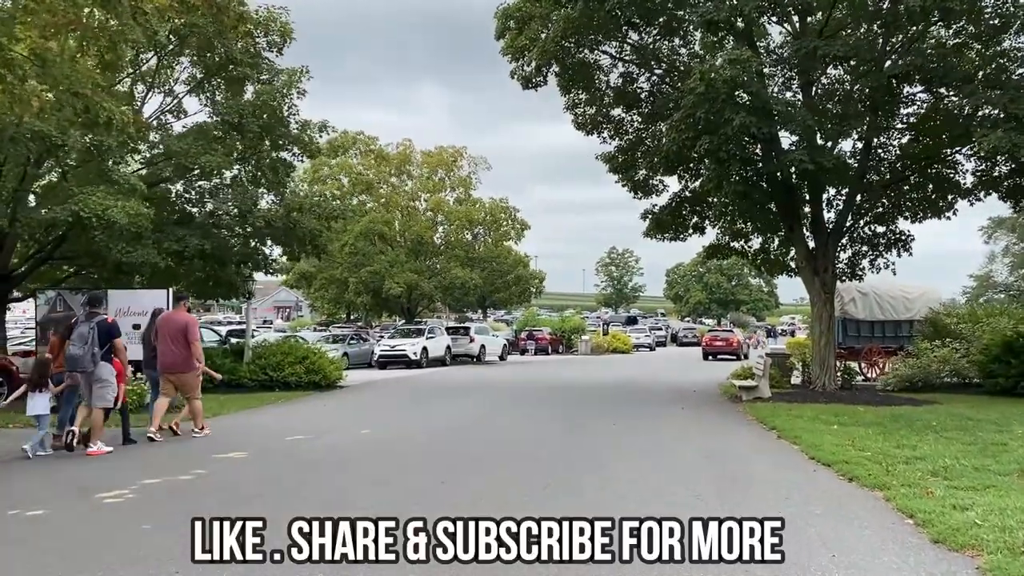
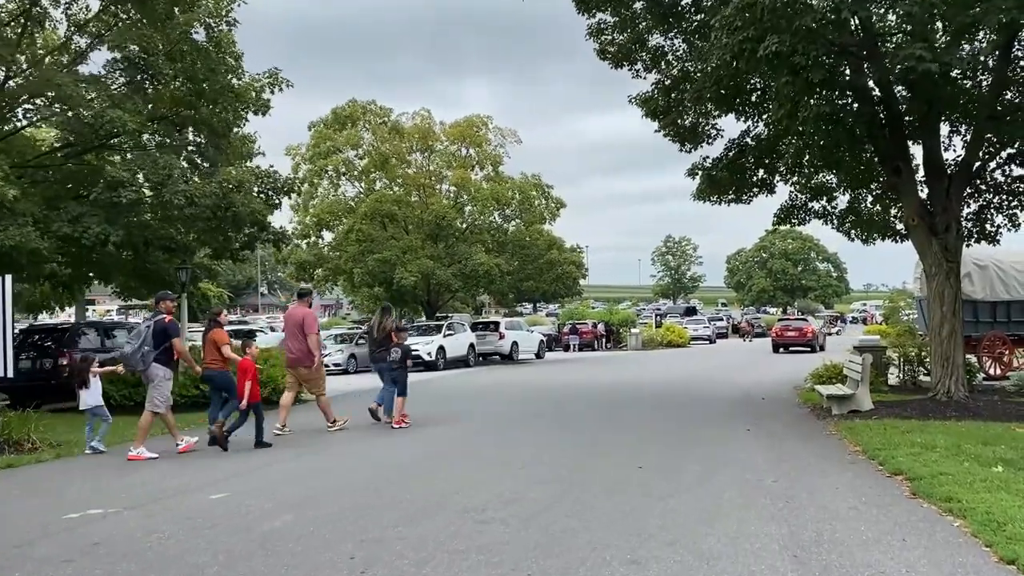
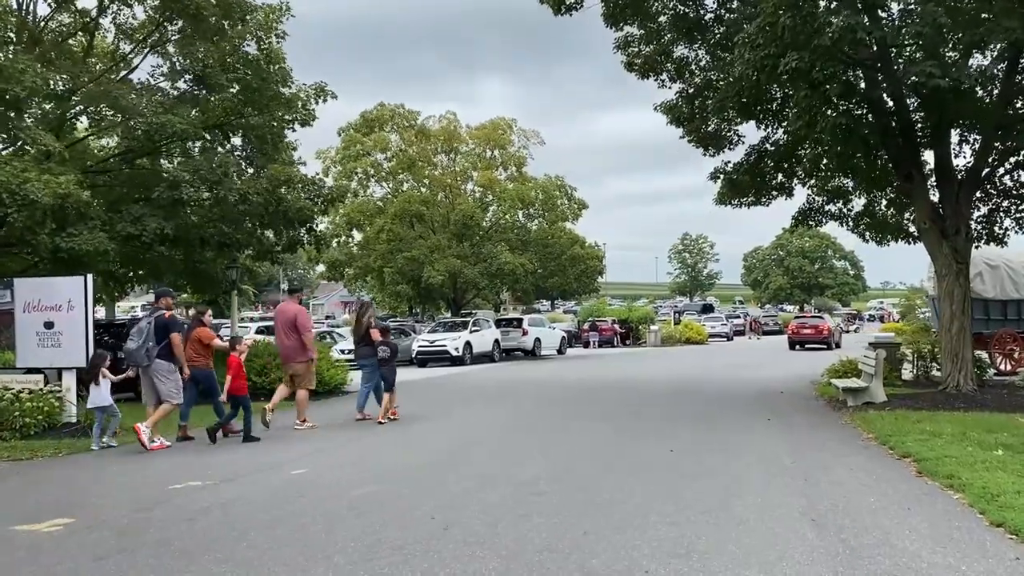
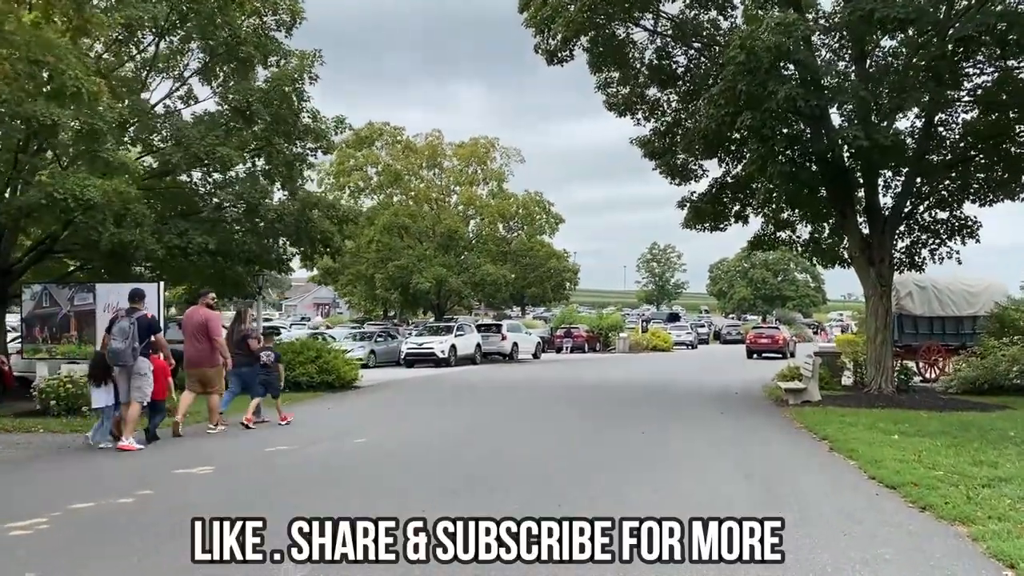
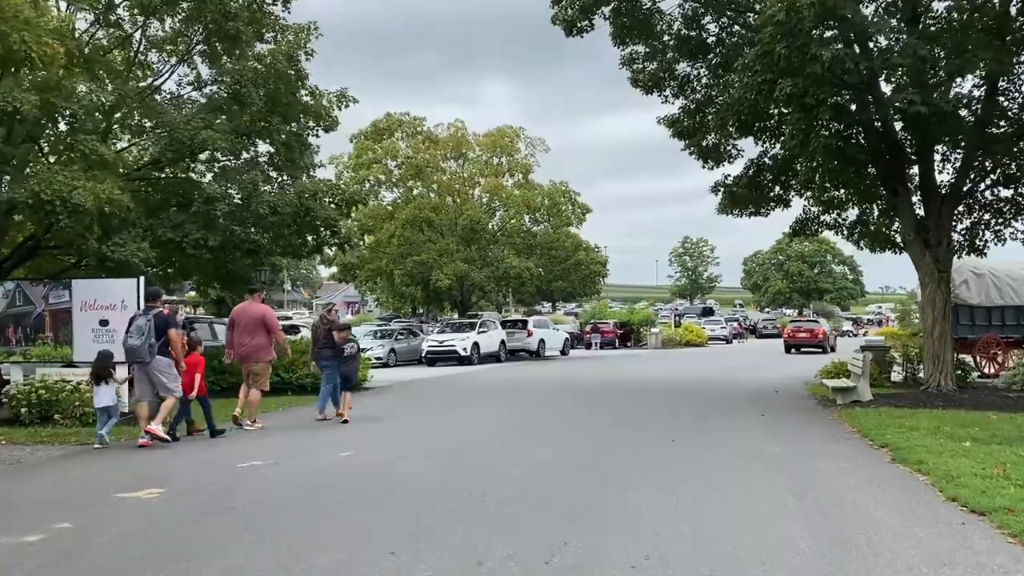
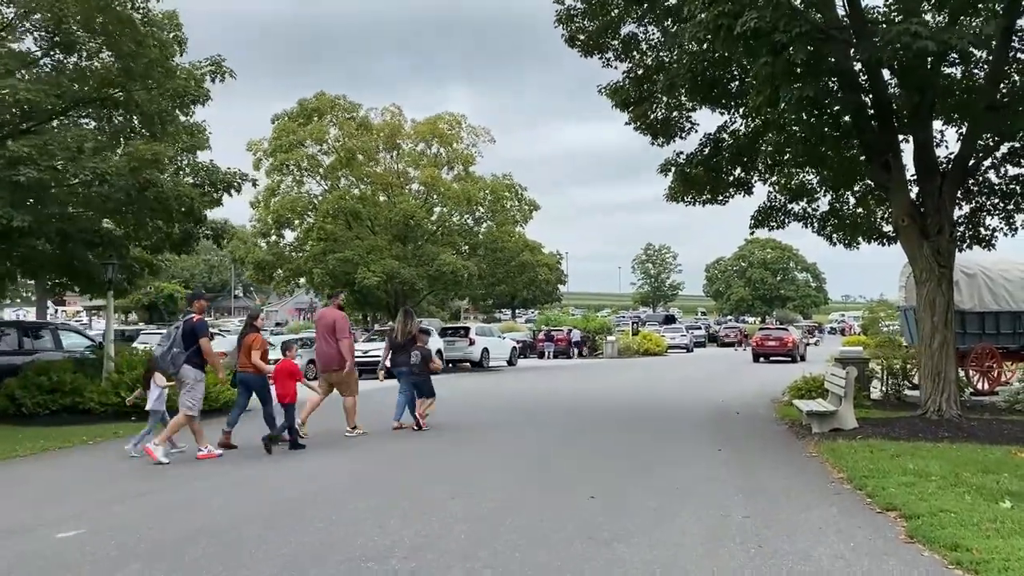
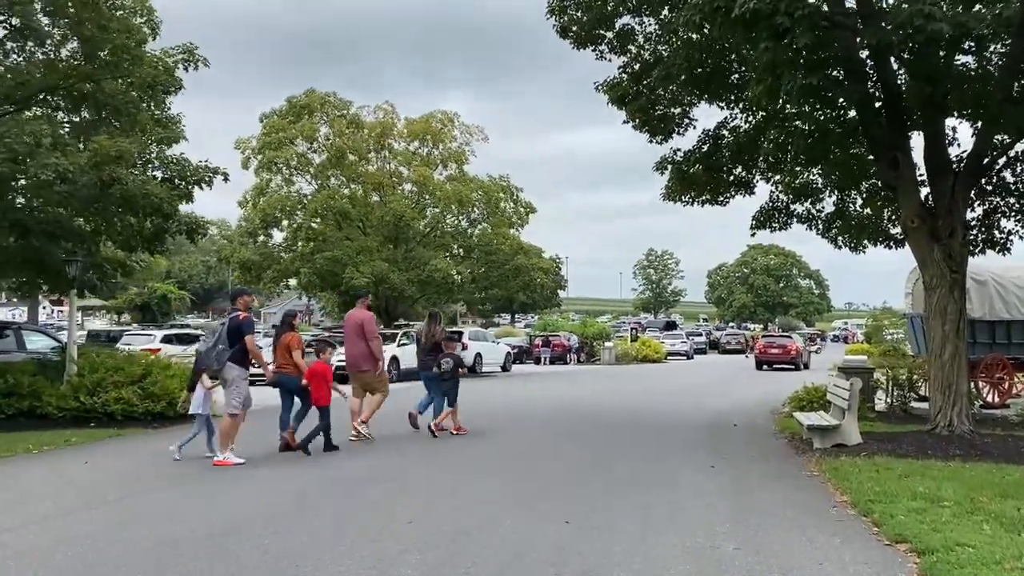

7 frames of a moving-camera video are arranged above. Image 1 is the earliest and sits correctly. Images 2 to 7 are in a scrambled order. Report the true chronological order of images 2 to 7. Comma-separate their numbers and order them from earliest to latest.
4, 5, 3, 2, 6, 7
